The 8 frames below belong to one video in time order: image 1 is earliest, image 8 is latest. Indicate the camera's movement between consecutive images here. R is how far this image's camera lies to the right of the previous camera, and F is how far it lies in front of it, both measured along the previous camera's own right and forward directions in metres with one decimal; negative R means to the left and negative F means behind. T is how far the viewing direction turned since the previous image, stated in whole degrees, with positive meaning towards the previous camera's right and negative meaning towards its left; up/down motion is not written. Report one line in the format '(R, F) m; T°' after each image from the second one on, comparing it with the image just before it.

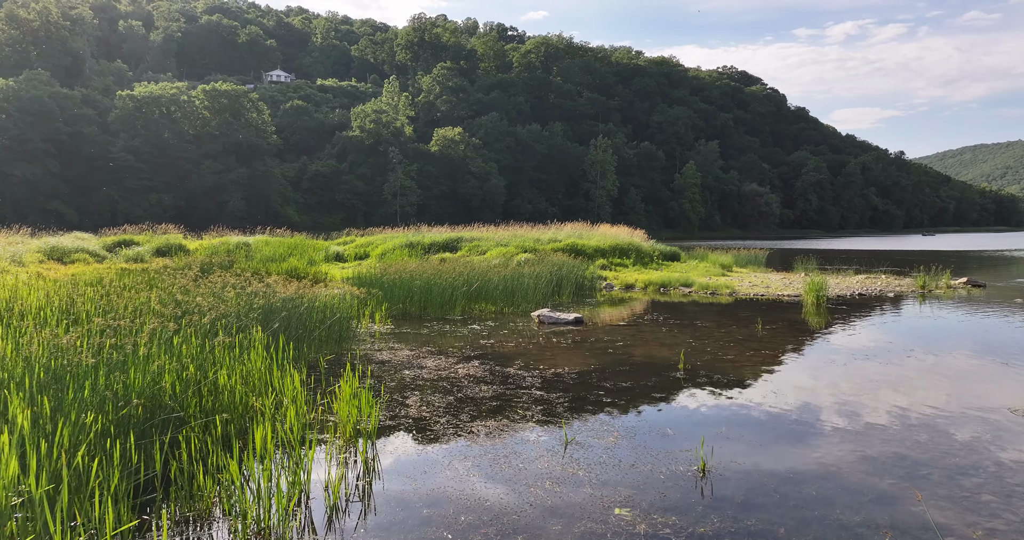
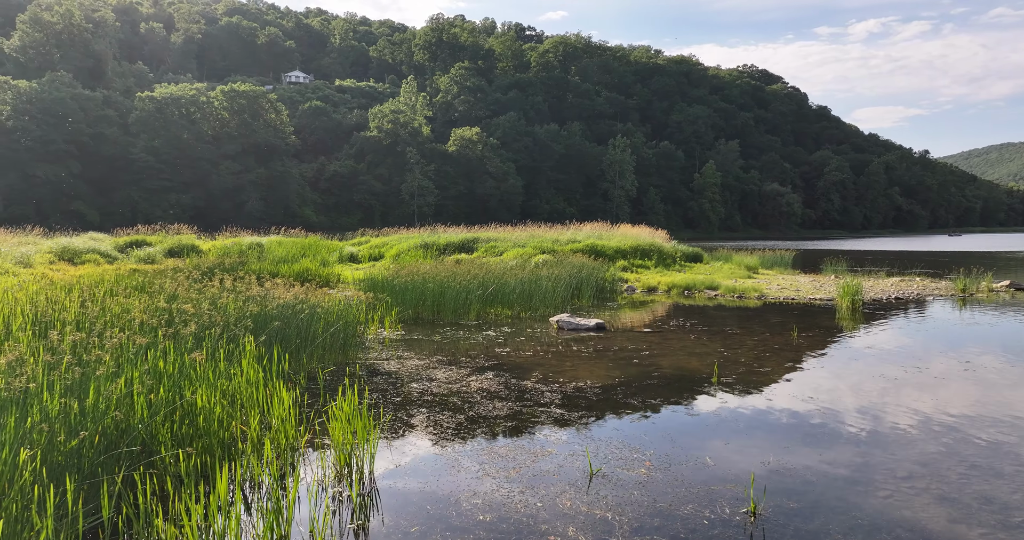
(0.0, +0.6) m; -1°
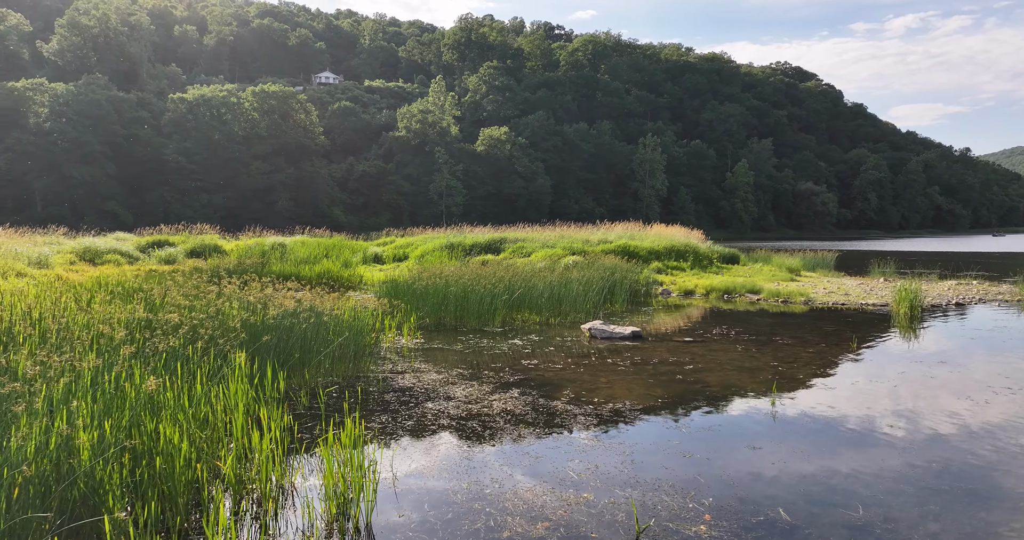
(0.0, +0.8) m; -2°
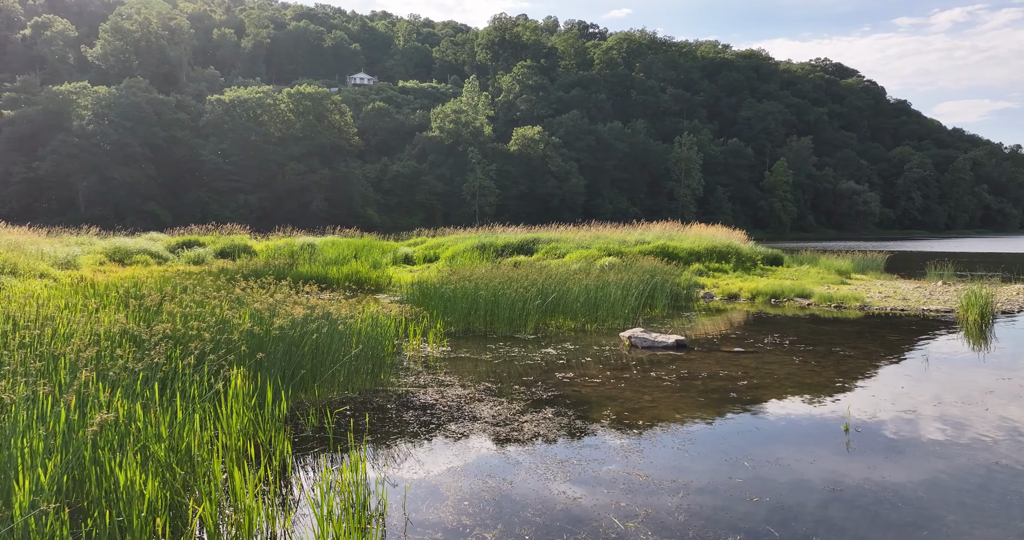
(0.0, +0.7) m; -3°
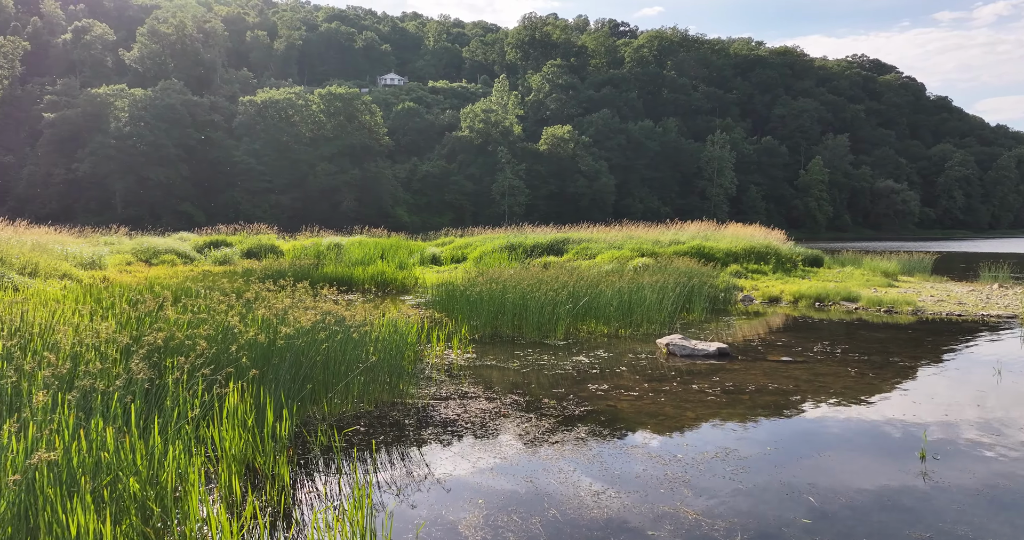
(0.0, +0.5) m; -2°
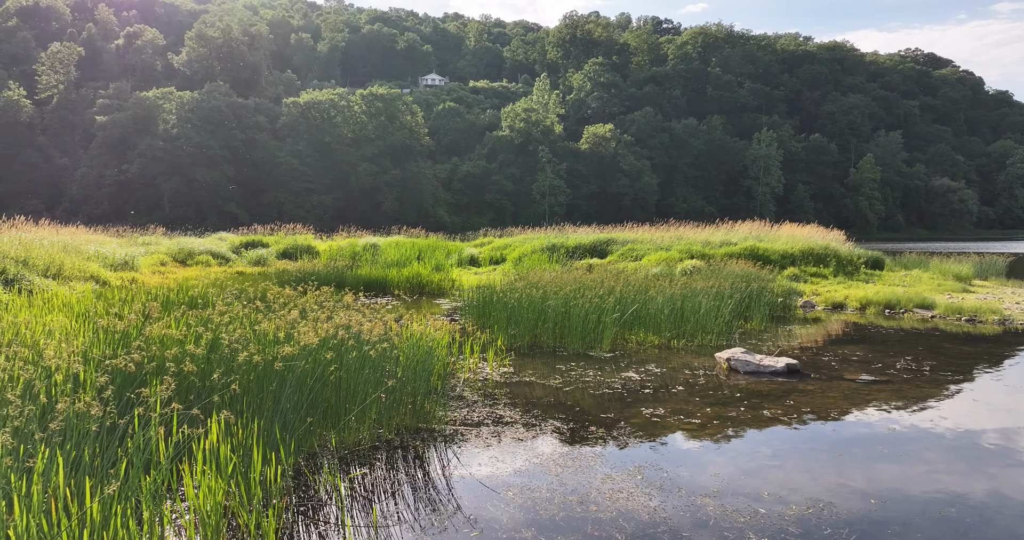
(0.0, +0.8) m; -3°
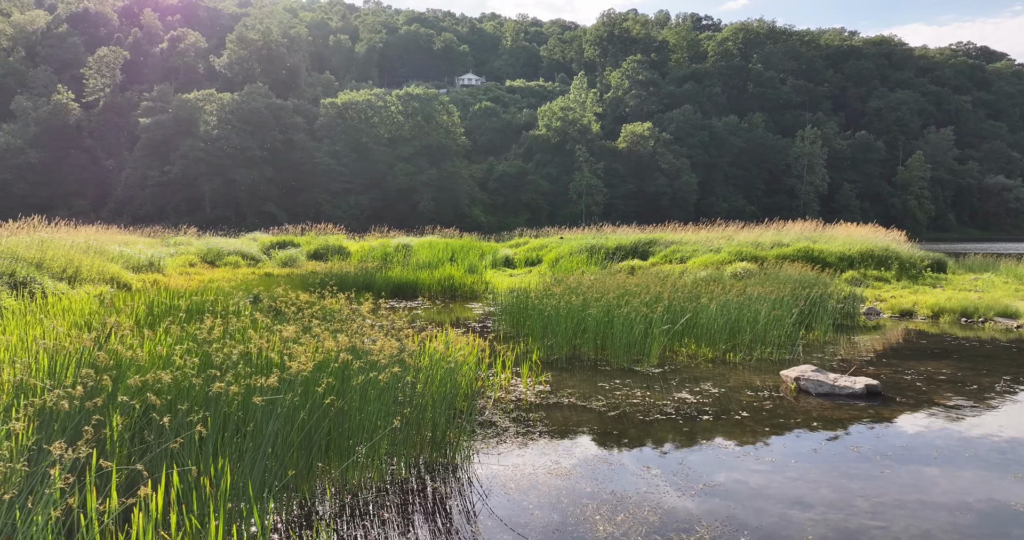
(0.0, +0.8) m; -3°
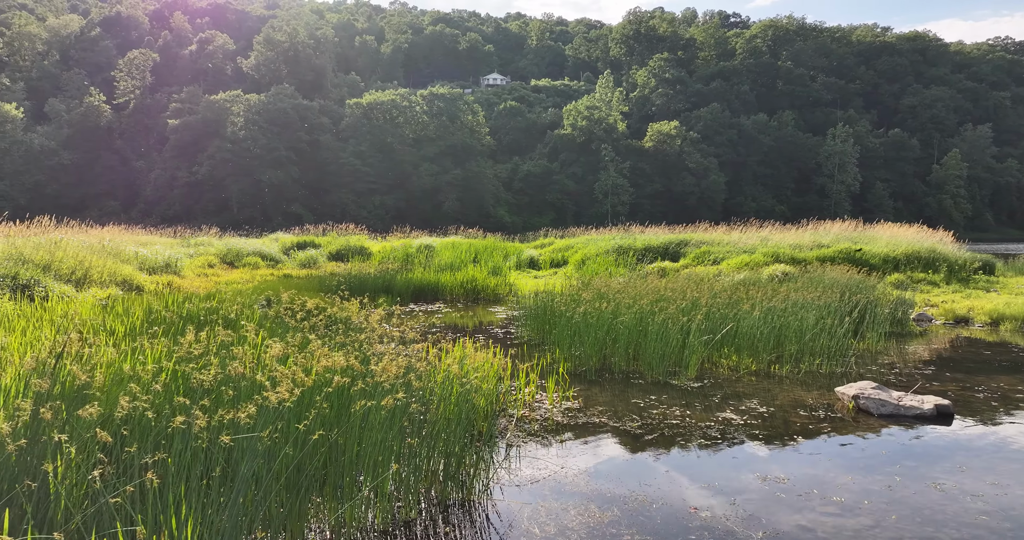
(0.0, +0.6) m; -2°
